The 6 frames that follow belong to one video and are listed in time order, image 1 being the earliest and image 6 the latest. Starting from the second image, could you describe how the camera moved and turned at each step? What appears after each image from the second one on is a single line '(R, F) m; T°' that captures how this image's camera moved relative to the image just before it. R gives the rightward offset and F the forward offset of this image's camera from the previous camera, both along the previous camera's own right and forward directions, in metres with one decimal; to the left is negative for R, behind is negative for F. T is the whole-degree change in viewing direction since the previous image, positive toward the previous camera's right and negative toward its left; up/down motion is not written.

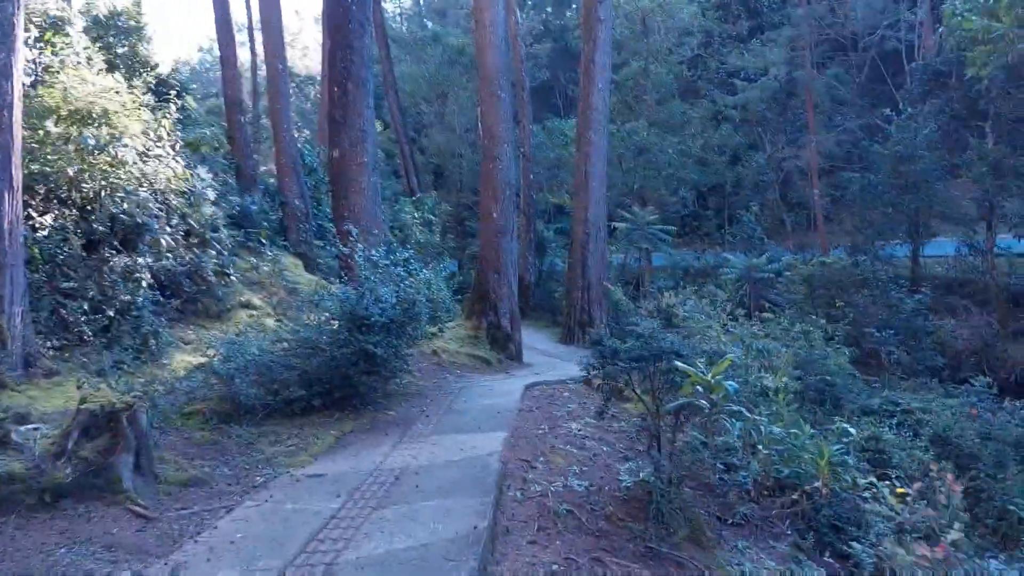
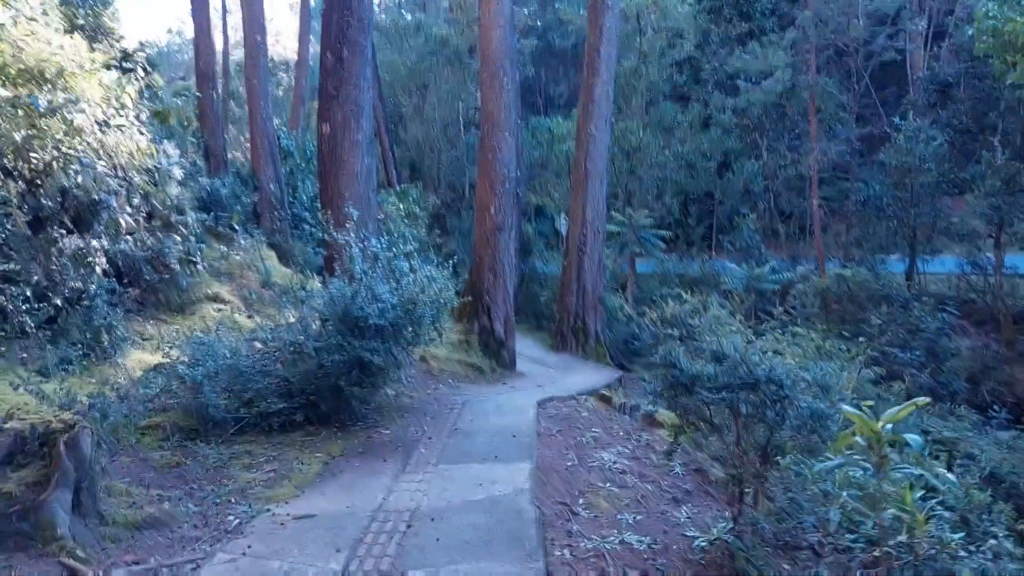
(-0.5, +1.3) m; +2°
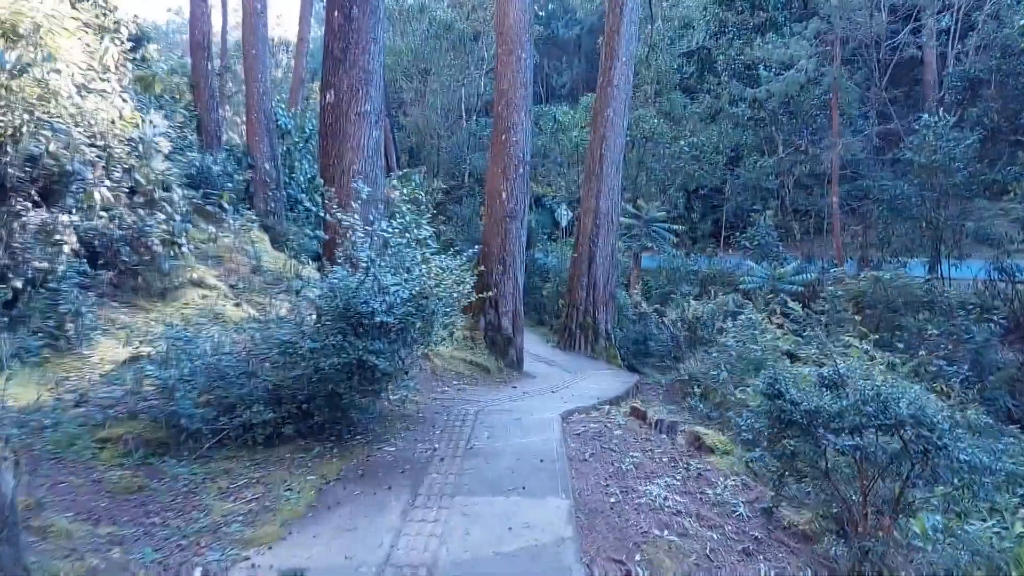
(-0.3, +1.2) m; +1°
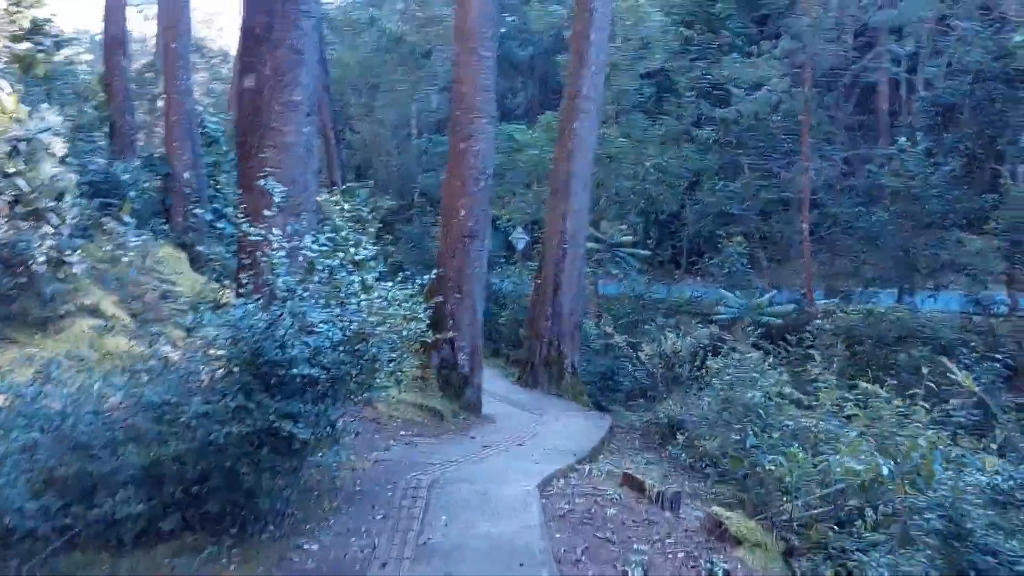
(-0.1, +1.7) m; +4°
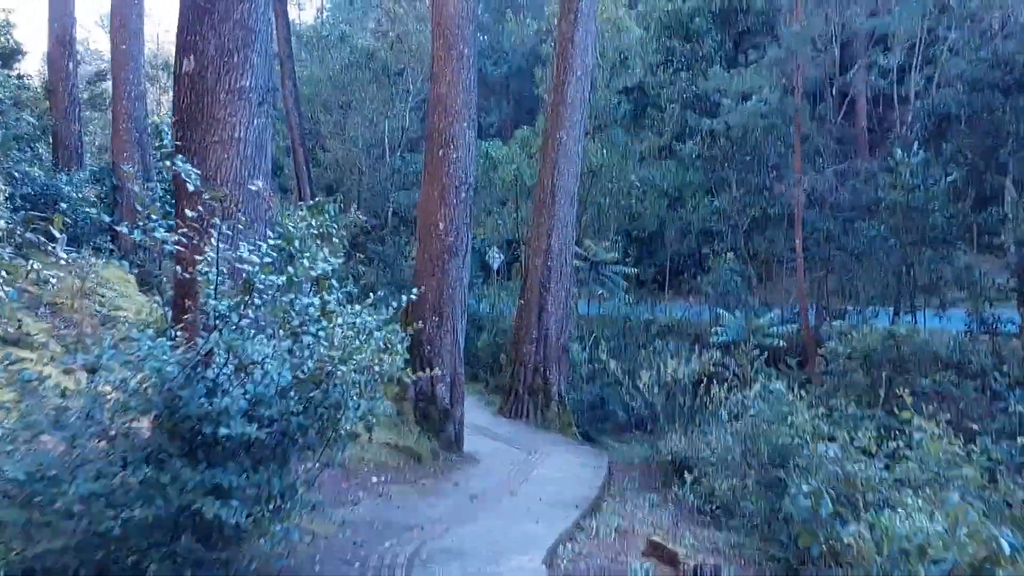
(-0.2, +1.3) m; +2°
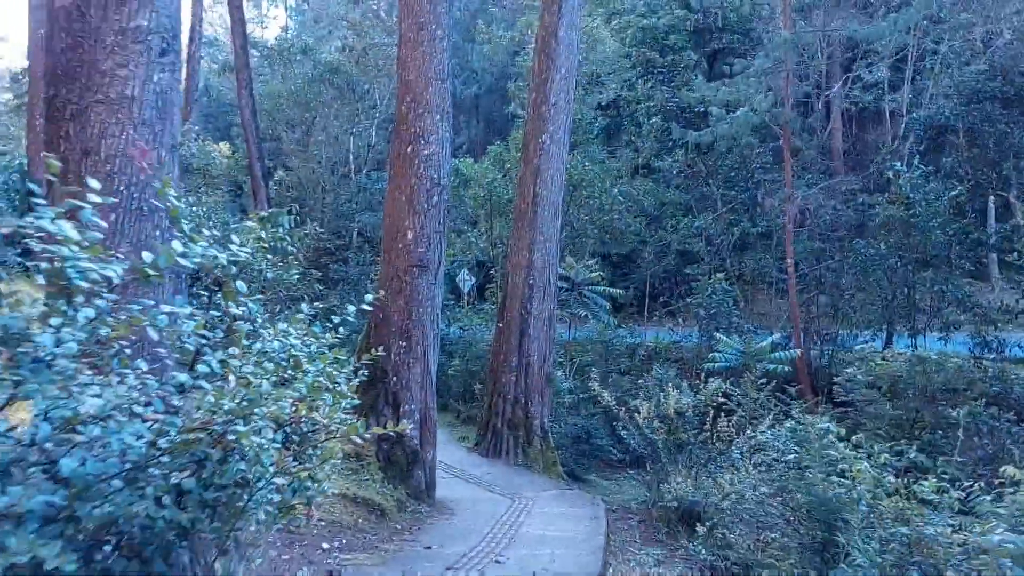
(-0.1, +1.5) m; +2°
